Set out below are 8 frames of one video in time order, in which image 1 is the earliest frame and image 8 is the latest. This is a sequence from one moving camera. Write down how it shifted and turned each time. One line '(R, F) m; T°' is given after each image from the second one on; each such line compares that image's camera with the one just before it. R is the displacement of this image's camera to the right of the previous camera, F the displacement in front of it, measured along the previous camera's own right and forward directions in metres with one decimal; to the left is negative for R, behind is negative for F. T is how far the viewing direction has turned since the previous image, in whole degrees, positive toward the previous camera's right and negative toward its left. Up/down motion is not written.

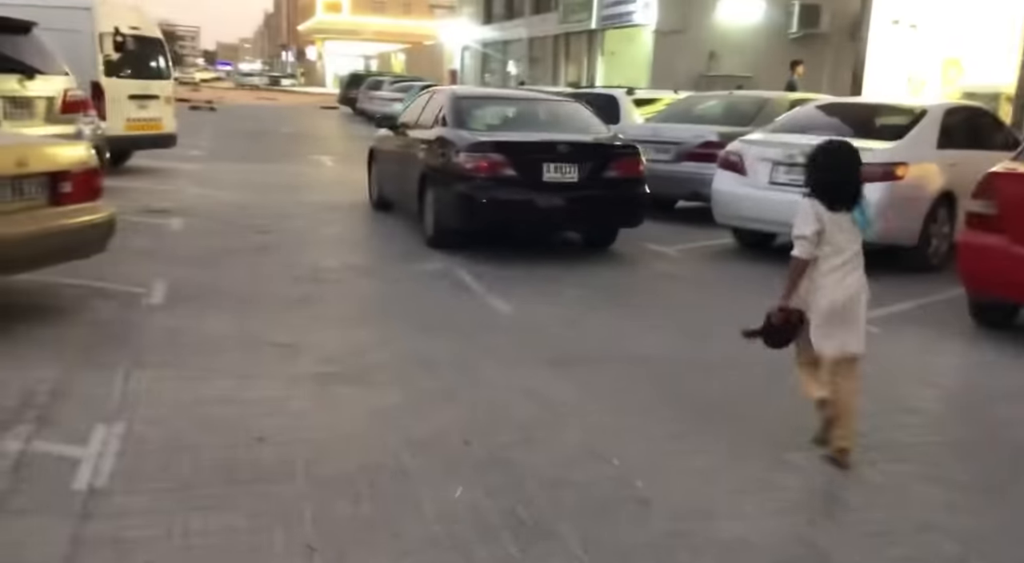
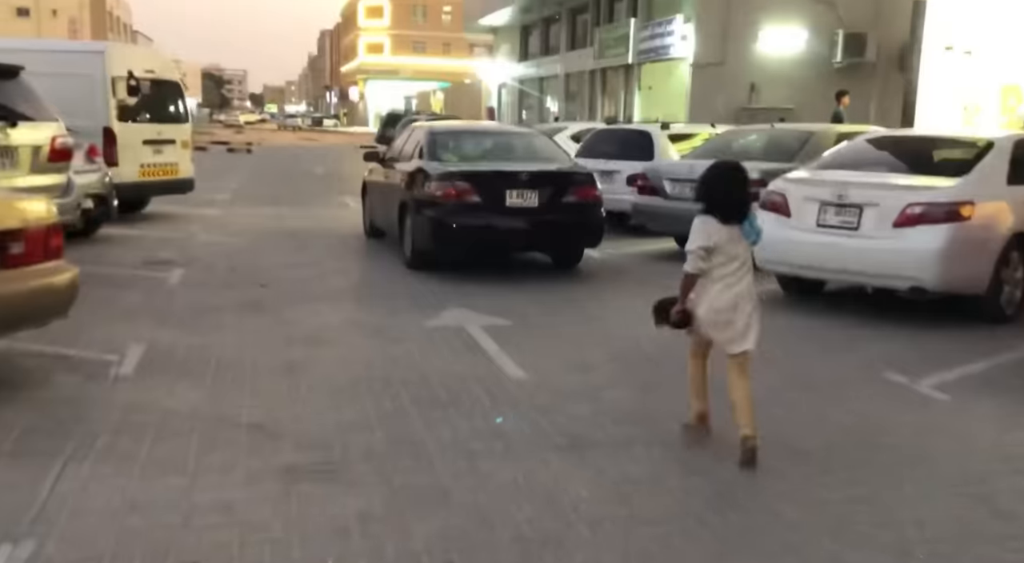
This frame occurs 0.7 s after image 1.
(+0.2, +0.8) m; -3°
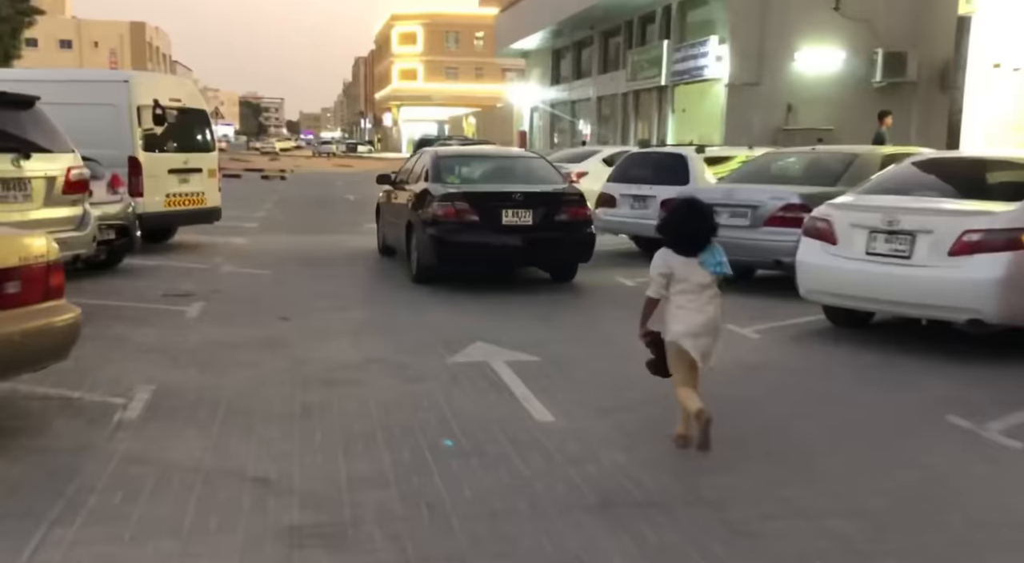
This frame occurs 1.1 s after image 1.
(0.0, +0.4) m; -2°
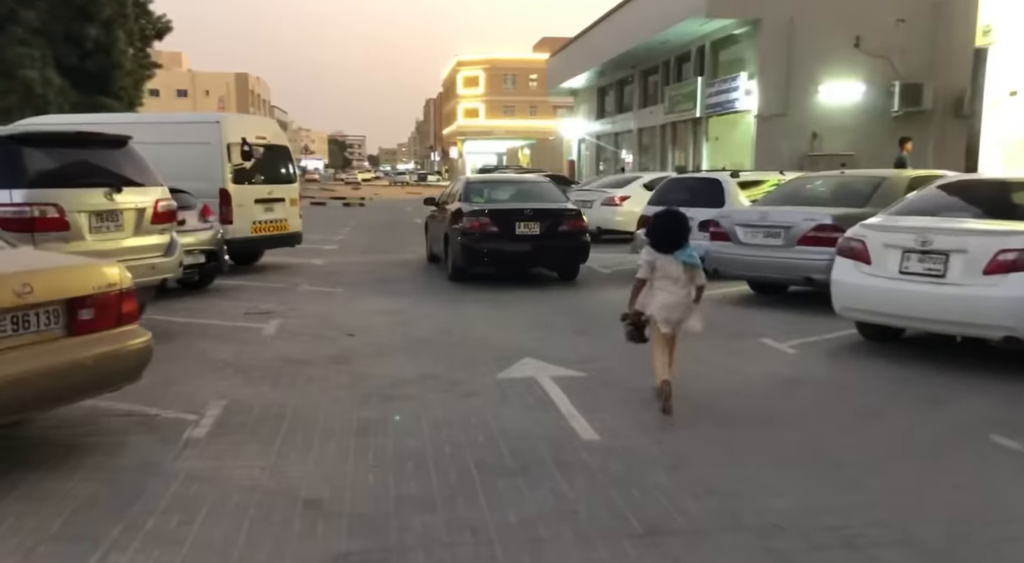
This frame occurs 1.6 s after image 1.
(0.0, -0.6) m; -3°
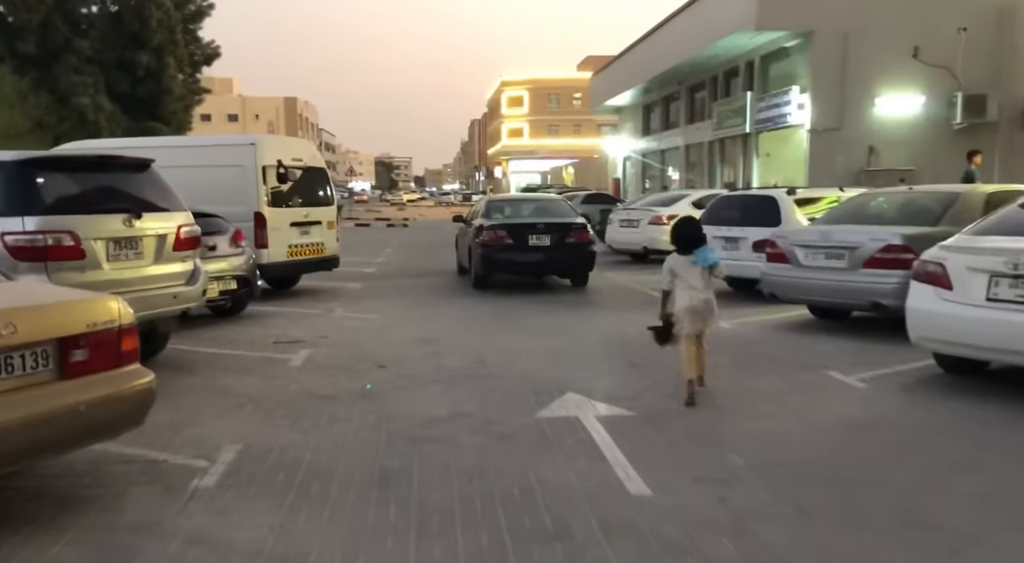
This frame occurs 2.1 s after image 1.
(0.0, +0.6) m; -3°
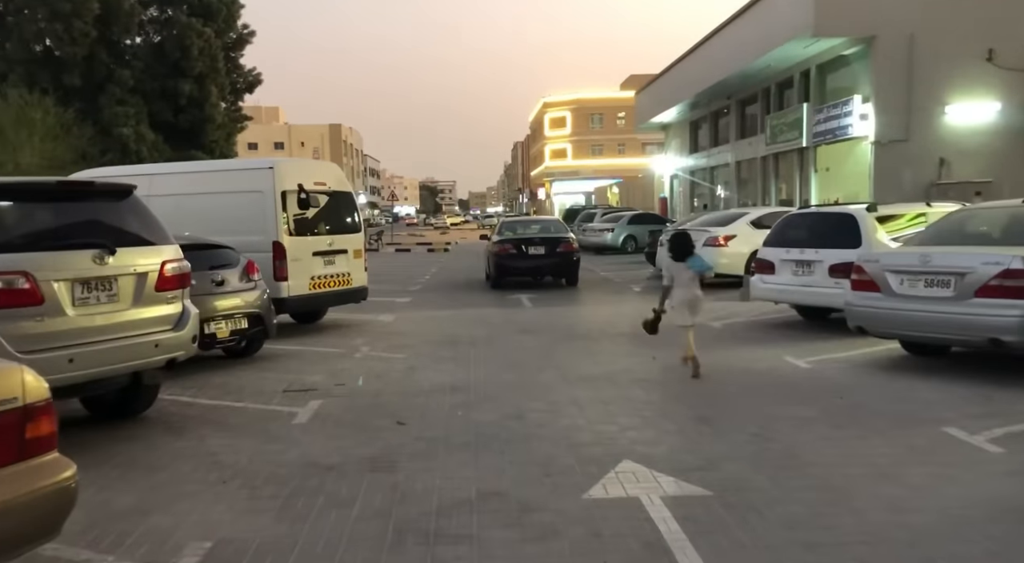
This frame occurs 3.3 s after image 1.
(0.0, +1.3) m; -3°
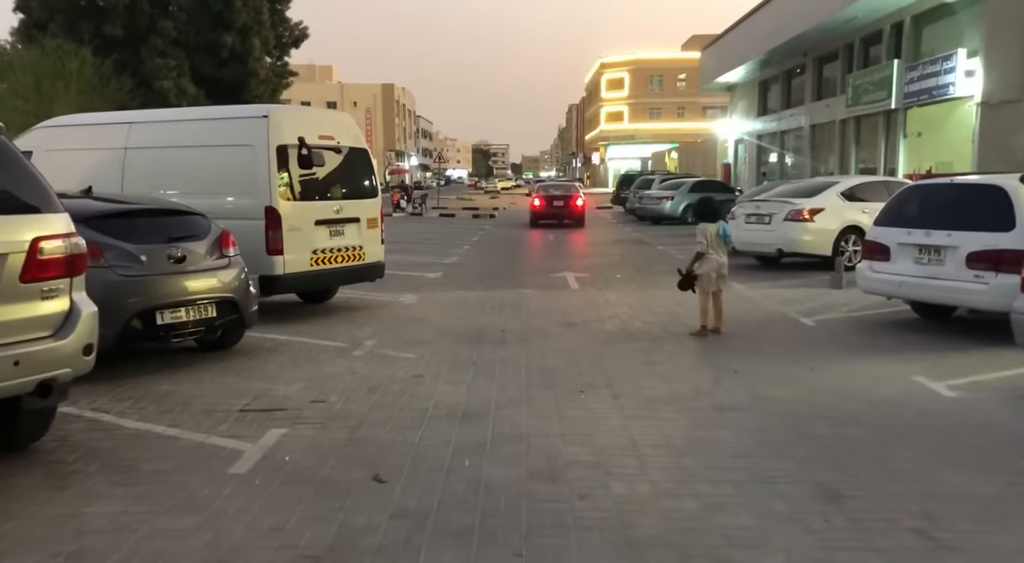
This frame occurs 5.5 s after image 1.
(+0.1, +2.2) m; -3°
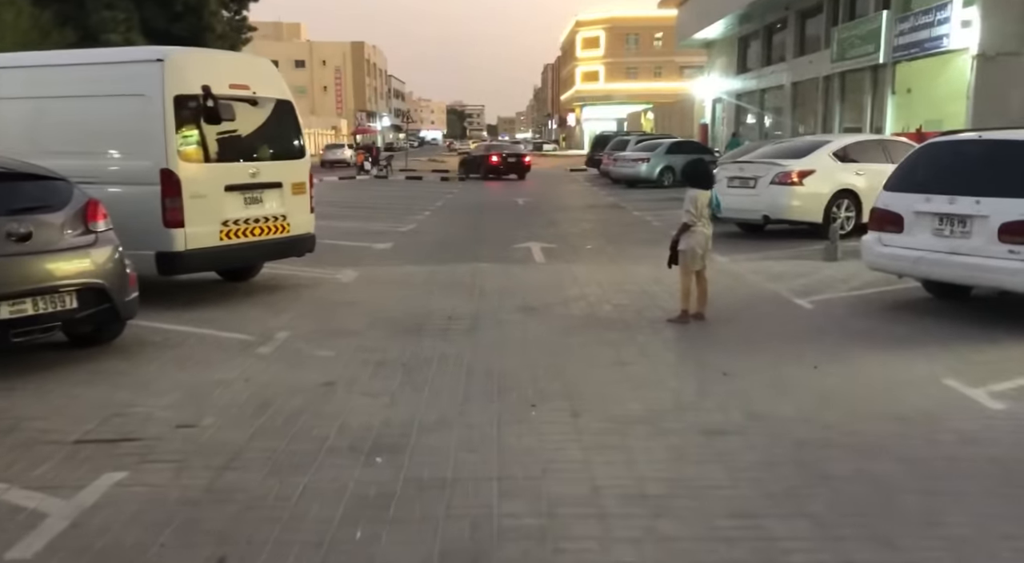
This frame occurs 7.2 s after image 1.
(+0.3, +1.5) m; +2°
